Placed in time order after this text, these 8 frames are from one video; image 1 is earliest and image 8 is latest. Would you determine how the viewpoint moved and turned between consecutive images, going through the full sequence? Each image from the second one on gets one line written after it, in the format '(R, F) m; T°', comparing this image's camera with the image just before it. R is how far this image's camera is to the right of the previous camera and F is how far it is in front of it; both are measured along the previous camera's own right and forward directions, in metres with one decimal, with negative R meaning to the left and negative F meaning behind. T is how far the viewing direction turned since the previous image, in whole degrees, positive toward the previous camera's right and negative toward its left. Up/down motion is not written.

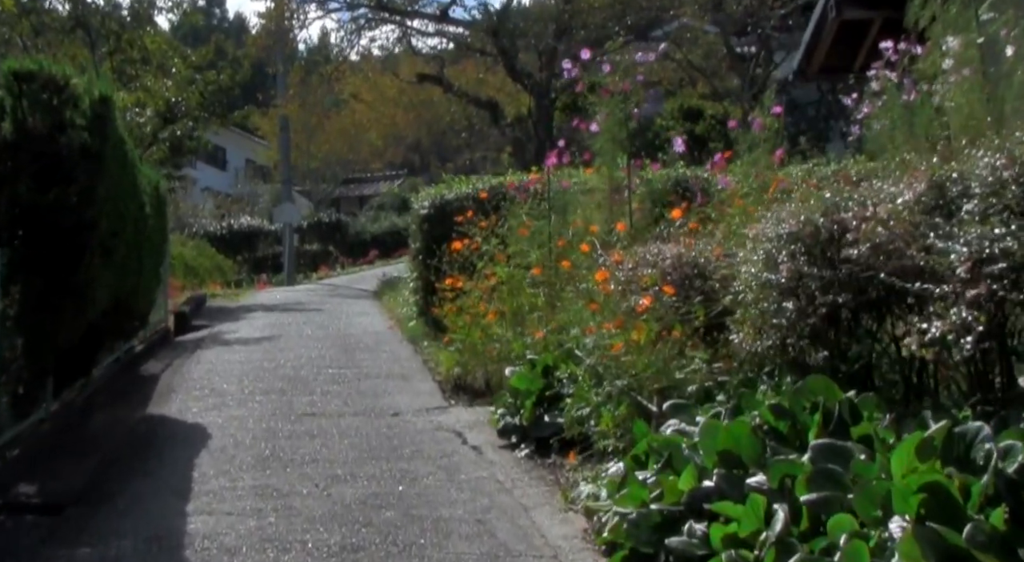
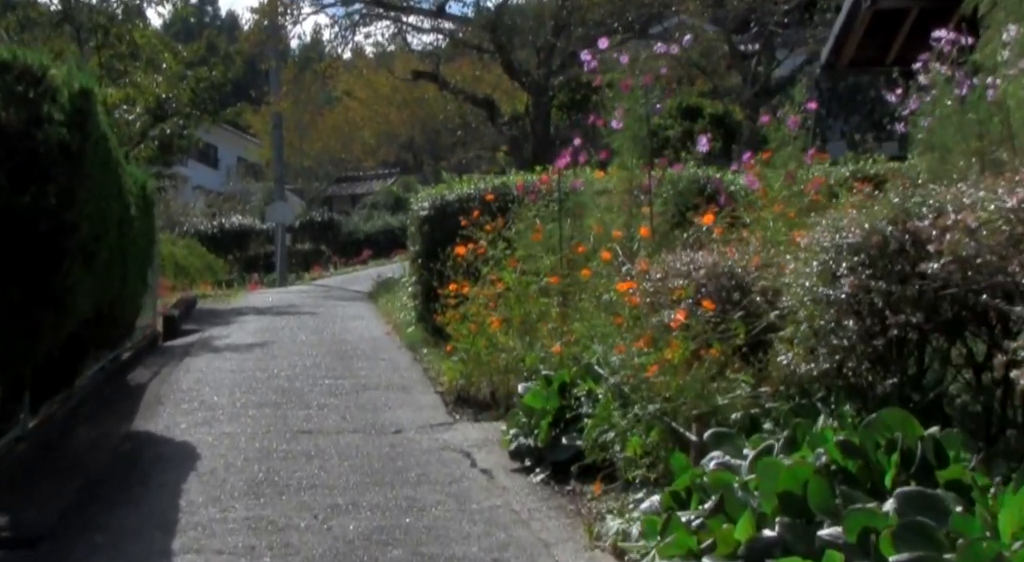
(-0.1, +0.7) m; 0°
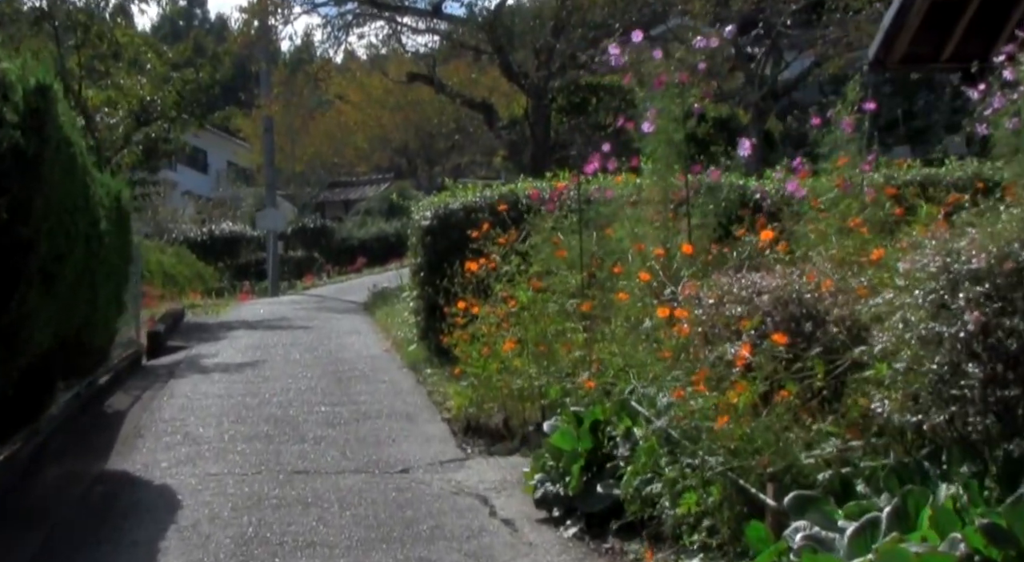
(-0.2, +1.0) m; 0°
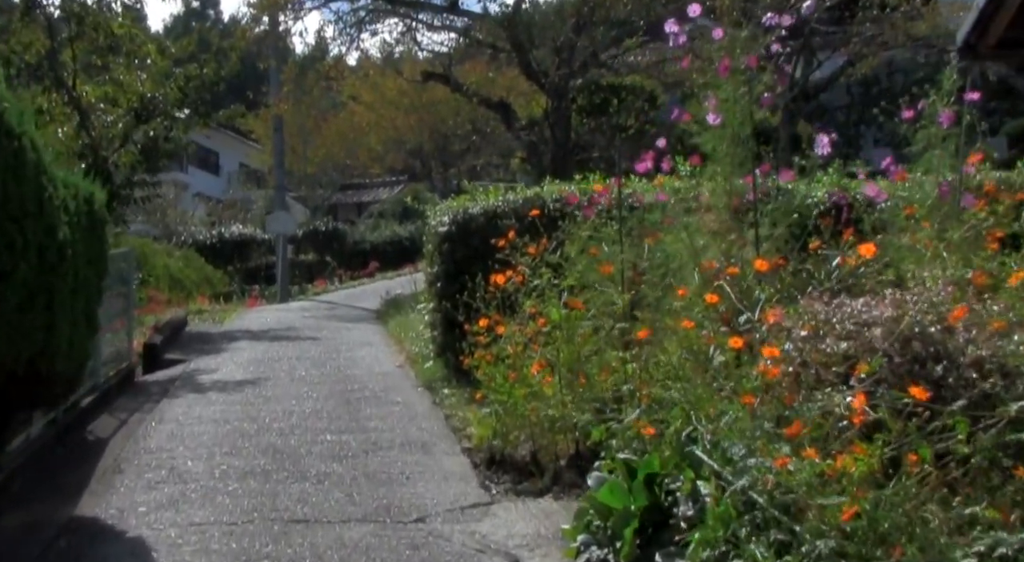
(-0.1, +1.2) m; -1°
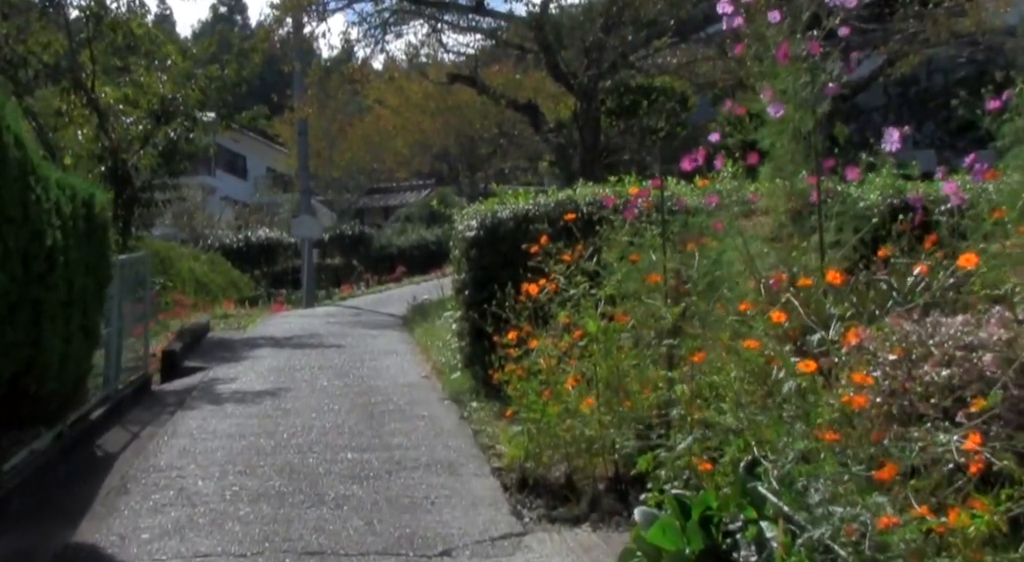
(0.0, +0.6) m; -1°
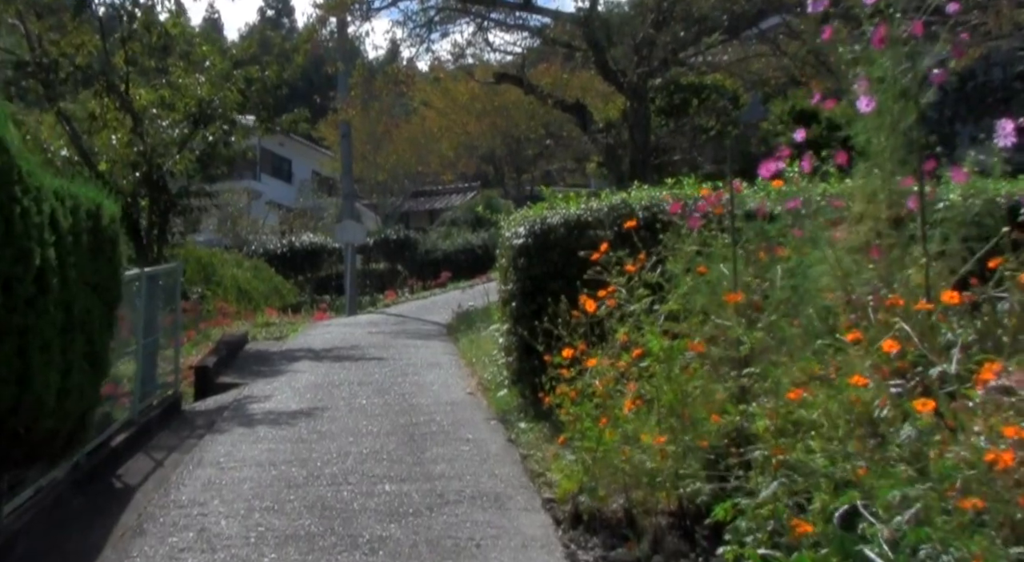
(0.0, +0.8) m; -2°
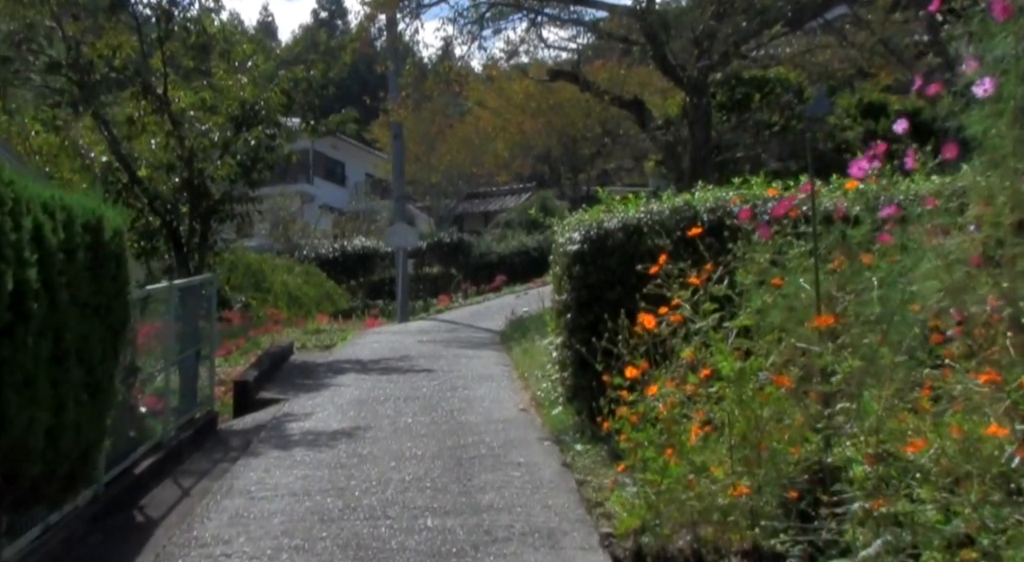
(0.0, +0.8) m; -3°
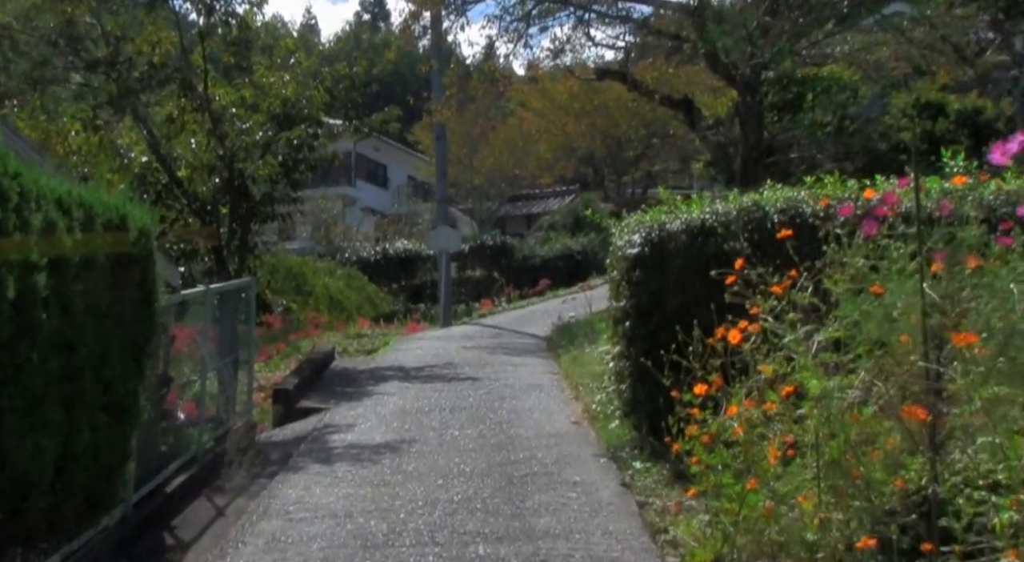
(-0.1, +0.6) m; -2°
